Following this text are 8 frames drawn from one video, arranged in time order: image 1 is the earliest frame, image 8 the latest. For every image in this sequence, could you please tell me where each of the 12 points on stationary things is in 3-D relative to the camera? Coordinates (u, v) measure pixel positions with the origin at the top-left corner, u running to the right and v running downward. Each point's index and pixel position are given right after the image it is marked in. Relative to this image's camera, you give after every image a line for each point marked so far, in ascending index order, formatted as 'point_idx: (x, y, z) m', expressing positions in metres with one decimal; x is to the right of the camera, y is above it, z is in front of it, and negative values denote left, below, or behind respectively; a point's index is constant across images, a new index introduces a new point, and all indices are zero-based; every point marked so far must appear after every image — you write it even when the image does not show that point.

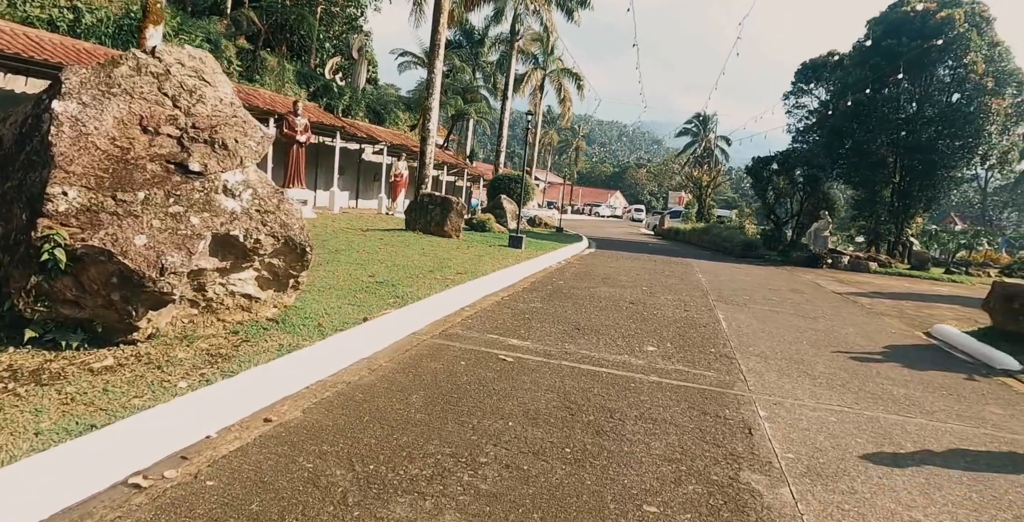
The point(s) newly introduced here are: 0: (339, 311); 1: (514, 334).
0: (-1.6, -0.5, +5.9) m
1: (0.0, -0.7, +6.1) m
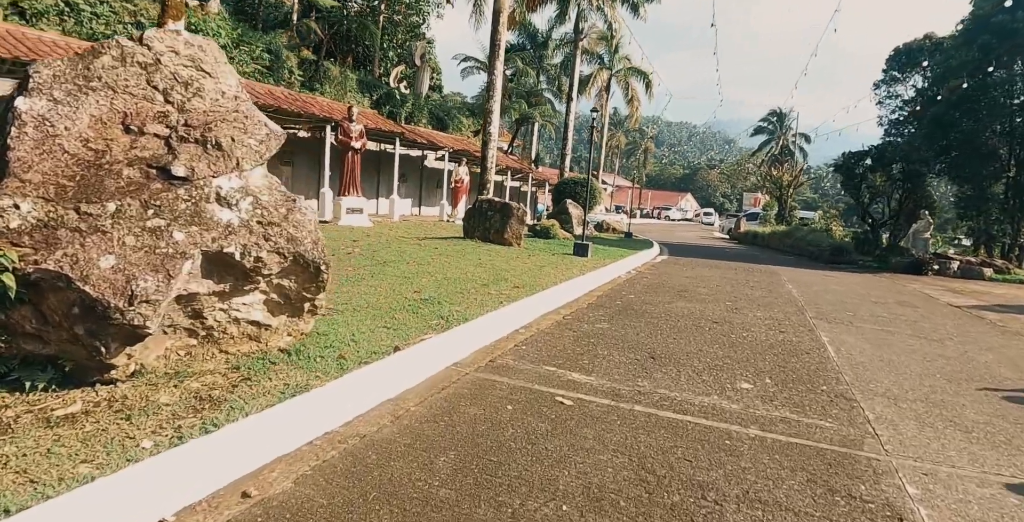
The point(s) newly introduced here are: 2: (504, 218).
0: (-1.2, -0.6, +5.1) m
1: (+0.5, -0.9, +5.0) m
2: (-0.1, +0.9, +12.6) m
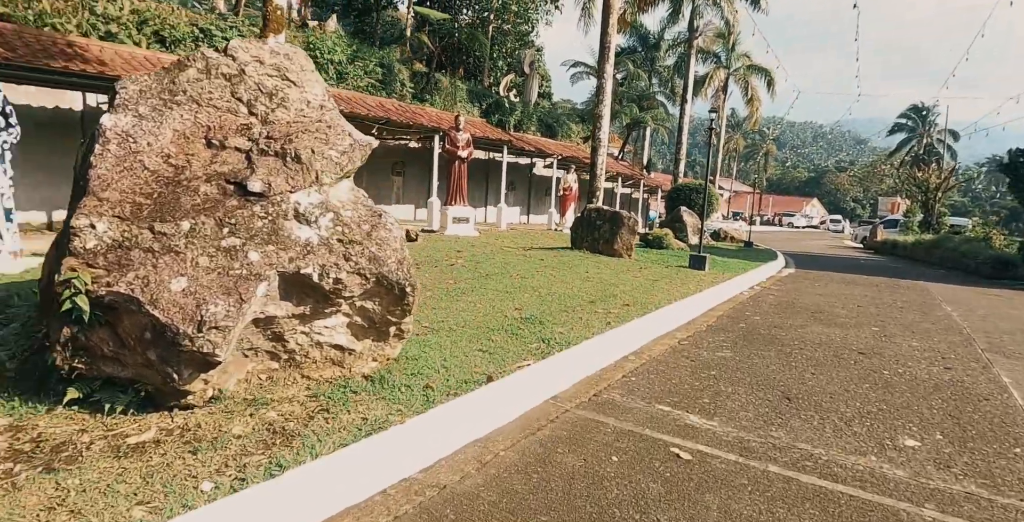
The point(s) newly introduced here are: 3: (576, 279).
0: (-0.4, -0.8, +4.7) m
1: (+1.3, -1.0, +4.3) m
2: (+1.9, +0.6, +11.9) m
3: (+0.9, -0.2, +8.9) m
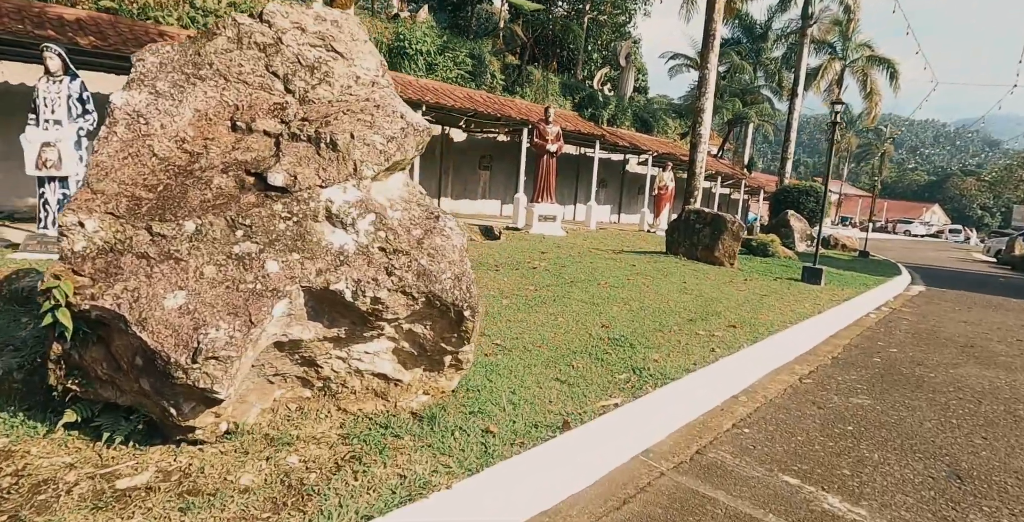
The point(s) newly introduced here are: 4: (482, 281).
0: (+0.1, -0.8, +3.9) m
1: (+1.7, -1.2, +3.3) m
2: (+3.5, +0.5, +10.7) m
3: (+2.0, -0.4, +7.9) m
4: (-0.4, -0.3, +7.5) m
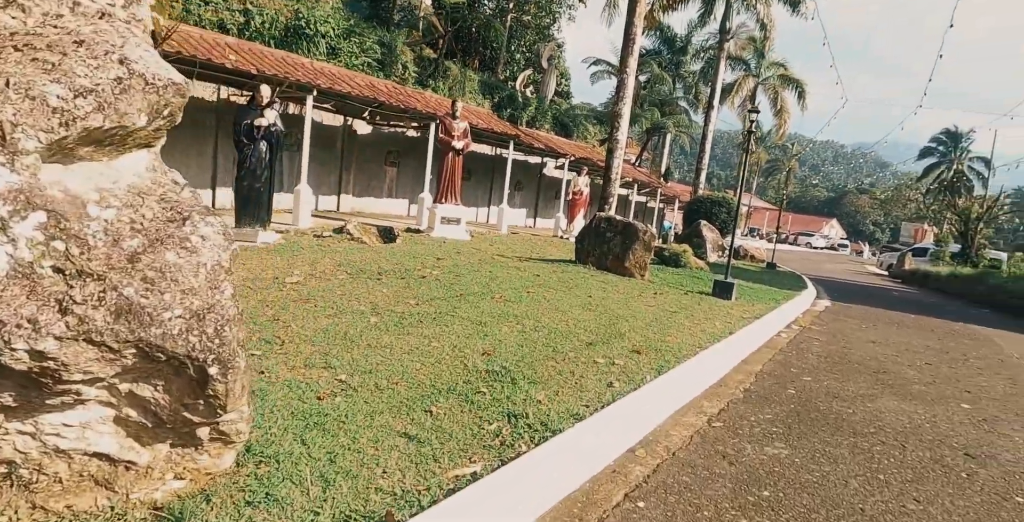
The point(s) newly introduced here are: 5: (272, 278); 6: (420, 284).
0: (-0.7, -0.9, +2.9) m
1: (+0.9, -1.3, +2.5) m
2: (+1.8, +0.3, +10.0) m
3: (+0.7, -0.5, +7.1) m
4: (-1.6, -0.3, +6.4) m
5: (-2.7, -0.2, +6.8) m
6: (-1.1, -0.3, +7.2) m
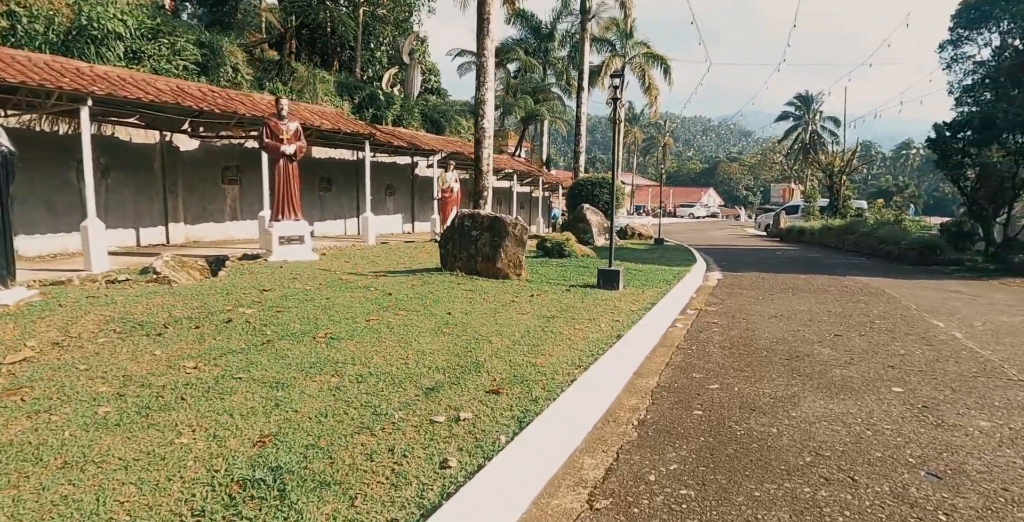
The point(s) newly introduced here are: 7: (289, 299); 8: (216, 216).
0: (-1.4, -1.2, +1.2) m
1: (+0.3, -1.3, +1.1) m
2: (-0.2, +0.3, +8.7) m
3: (-0.8, -0.6, +5.6) m
4: (-3.0, -0.8, +4.6) m
5: (-4.1, -0.8, +4.8) m
6: (-2.6, -0.6, +5.4) m
7: (-2.4, -0.4, +6.9) m
8: (-6.7, +1.0, +14.1) m
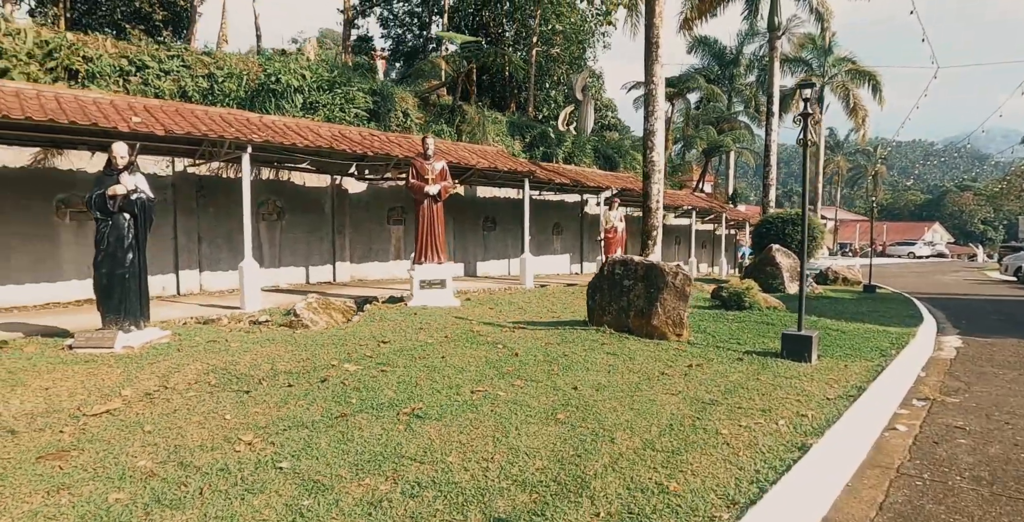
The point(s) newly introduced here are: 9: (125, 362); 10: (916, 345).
0: (-1.7, -1.4, +0.4) m
1: (-0.1, -1.5, -0.2) m
2: (+1.6, -0.4, +7.3) m
3: (+0.2, -1.1, +4.4) m
4: (-2.2, -1.1, +4.1) m
5: (-3.2, -1.1, +4.6) m
6: (-1.6, -1.1, +4.8) m
7: (-1.1, -0.9, +6.1) m
8: (-3.0, +0.1, +14.4) m
9: (-3.5, -0.9, +5.7) m
10: (+4.8, -1.0, +7.5) m
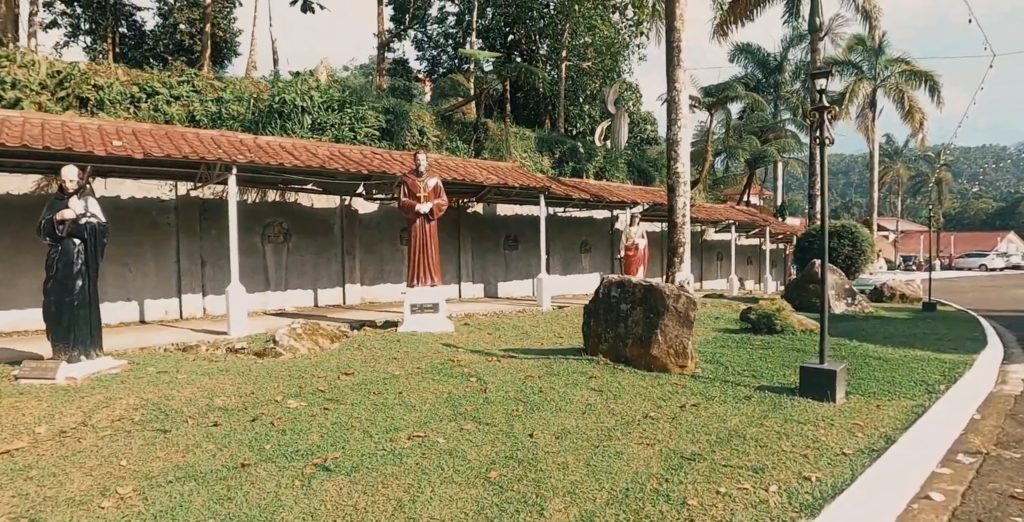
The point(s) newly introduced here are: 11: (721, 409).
0: (-2.4, -1.4, -0.2) m
1: (-0.9, -1.5, -1.0) m
2: (+1.4, -0.6, +6.4) m
3: (-0.2, -1.2, +3.6) m
4: (-2.6, -1.3, +3.5) m
5: (-3.6, -1.3, +4.1) m
6: (-2.0, -1.2, +4.2) m
7: (-1.3, -1.2, +5.5) m
8: (-2.6, -0.4, +13.9) m
9: (-3.8, -1.2, +5.2) m
10: (+4.6, -1.2, +6.4) m
11: (+1.6, -1.2, +4.9) m
